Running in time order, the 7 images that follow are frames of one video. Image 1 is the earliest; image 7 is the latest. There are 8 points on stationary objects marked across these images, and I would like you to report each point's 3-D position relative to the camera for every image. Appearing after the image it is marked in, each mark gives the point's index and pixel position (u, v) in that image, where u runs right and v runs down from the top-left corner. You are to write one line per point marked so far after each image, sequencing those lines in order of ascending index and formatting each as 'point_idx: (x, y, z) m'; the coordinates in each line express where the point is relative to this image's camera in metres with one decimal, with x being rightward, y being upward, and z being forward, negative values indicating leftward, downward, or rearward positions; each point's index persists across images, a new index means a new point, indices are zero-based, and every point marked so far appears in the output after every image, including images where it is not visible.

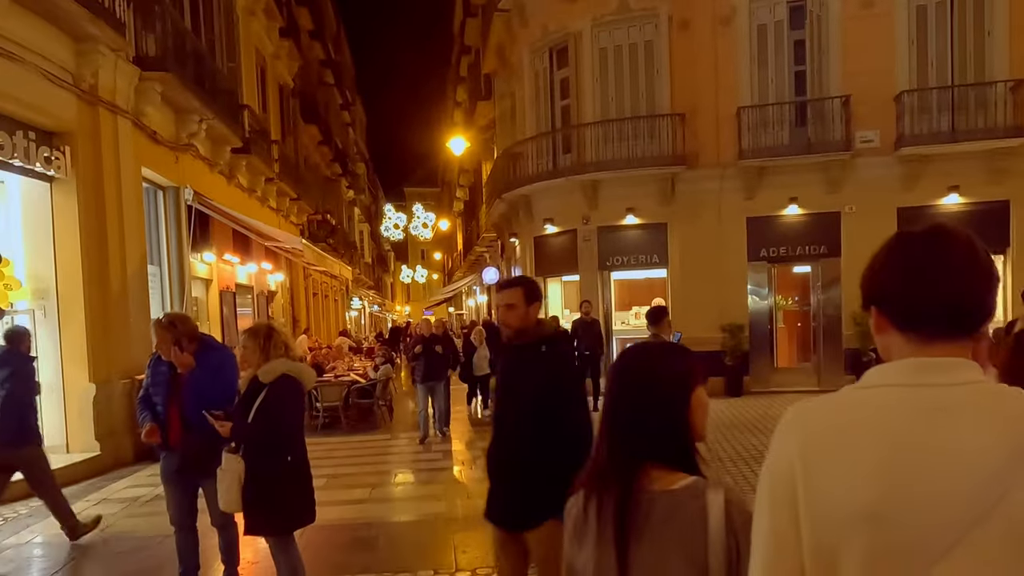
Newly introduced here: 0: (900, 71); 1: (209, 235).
0: (+8.5, +4.7, +15.6) m
1: (-6.7, +1.2, +15.8) m
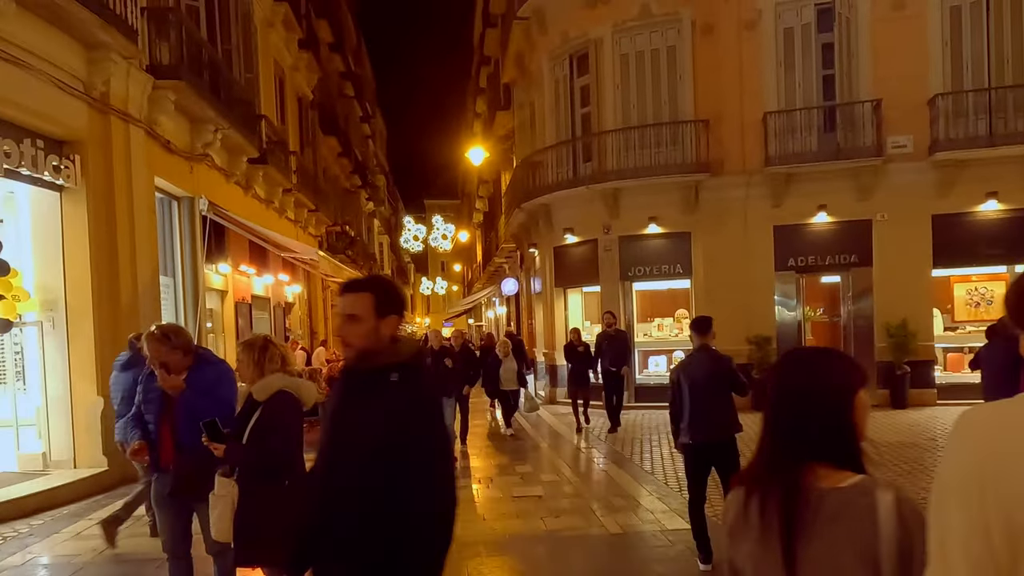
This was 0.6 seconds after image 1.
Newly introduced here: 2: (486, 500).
0: (+8.9, +4.5, +15.1) m
1: (-6.3, +0.9, +15.6) m
2: (-0.3, -2.6, +9.0) m
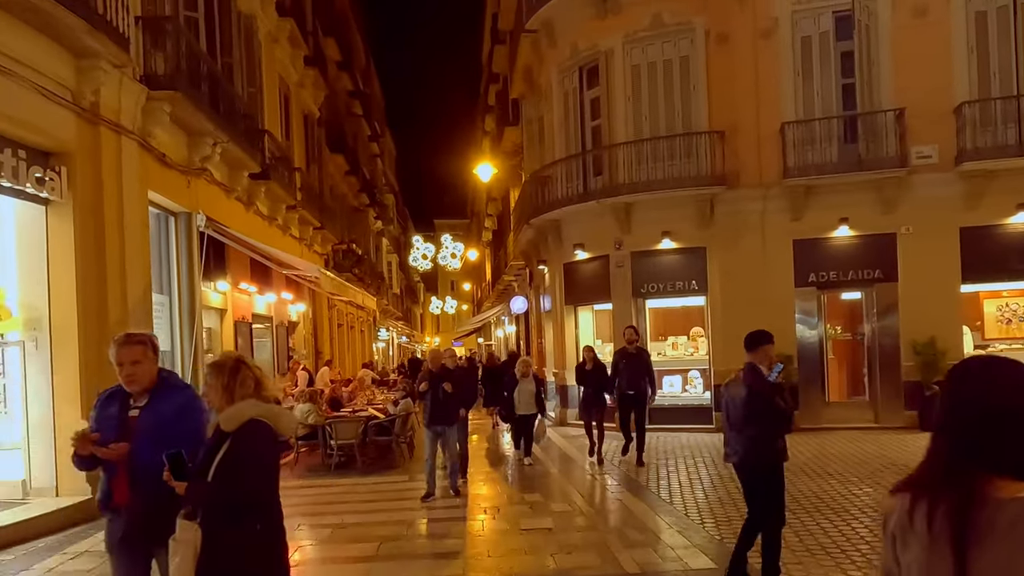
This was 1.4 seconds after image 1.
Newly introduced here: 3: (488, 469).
0: (+9.0, +4.2, +14.5) m
1: (-6.1, +0.5, +15.2) m
2: (-0.2, -2.8, +8.3) m
3: (-0.4, -3.2, +12.6) m
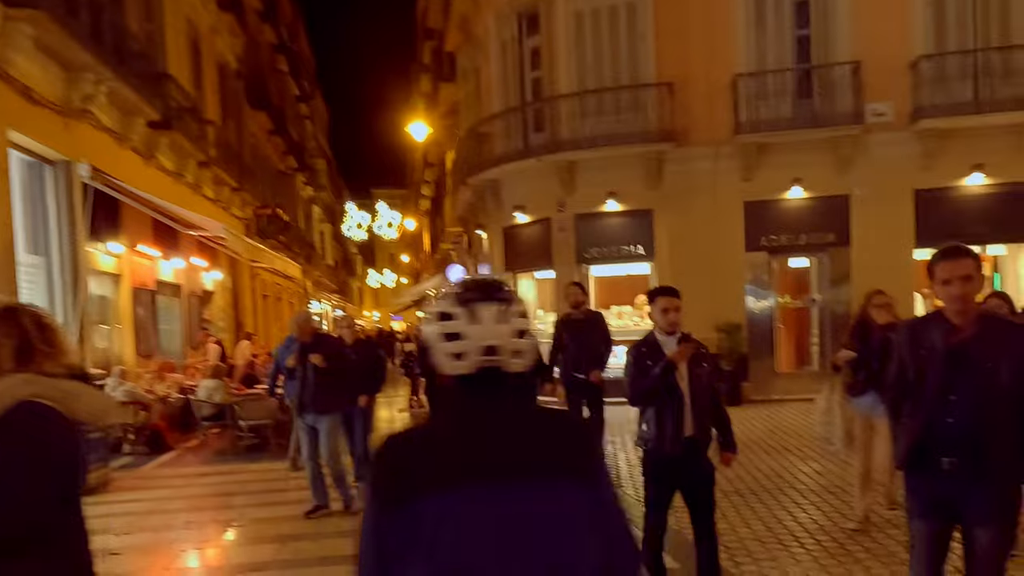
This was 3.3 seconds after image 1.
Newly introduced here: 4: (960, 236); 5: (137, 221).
0: (+7.8, +4.9, +13.8) m
1: (-7.4, +1.2, +13.4) m
2: (-1.0, -2.4, +7.1) m
3: (-1.5, -2.6, +11.4) m
4: (+8.8, +1.0, +14.1) m
5: (-7.6, +1.3, +14.3) m
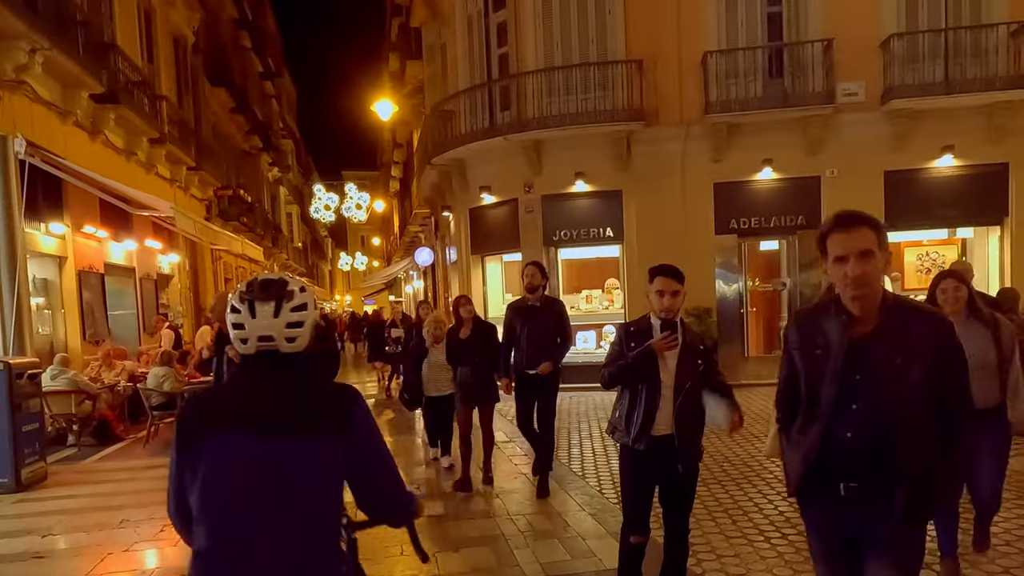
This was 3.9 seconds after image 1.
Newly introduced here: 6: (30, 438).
0: (+7.1, +5.2, +13.6) m
1: (-8.0, +1.5, +12.7) m
2: (-1.4, -2.2, +6.8) m
3: (-2.1, -2.4, +11.0) m
4: (+8.1, +1.4, +14.0) m
5: (-8.2, +1.7, +13.6) m
6: (-5.8, -1.8, +8.7) m
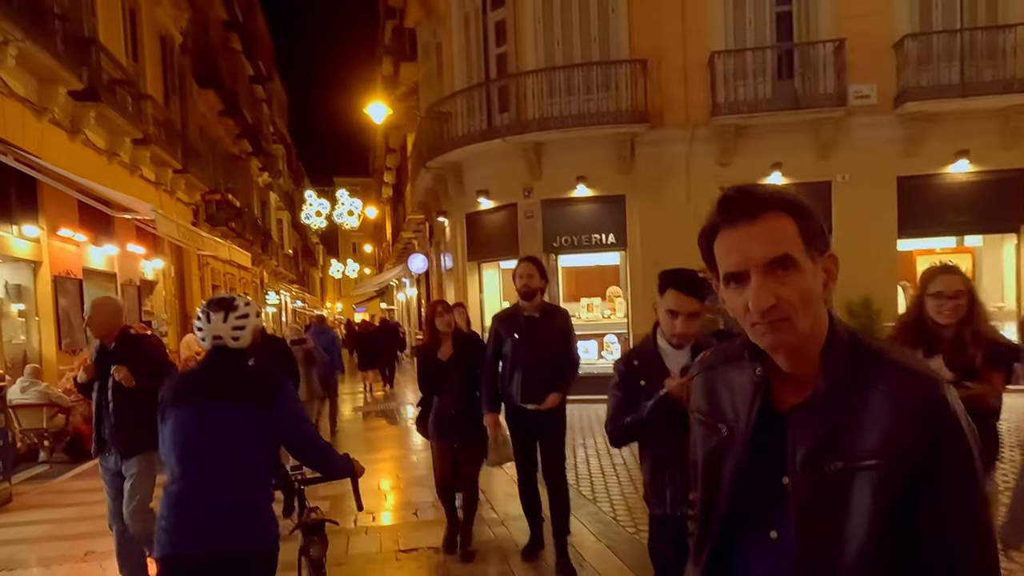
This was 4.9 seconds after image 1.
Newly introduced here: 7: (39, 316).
0: (+7.1, +5.0, +13.1) m
1: (-8.0, +1.4, +12.0) m
2: (-1.3, -2.3, +6.1) m
3: (-2.1, -2.5, +10.4) m
4: (+8.1, +1.2, +13.5) m
5: (-8.2, +1.6, +13.0) m
6: (-5.8, -1.9, +8.0) m
7: (-8.1, -0.5, +12.3) m
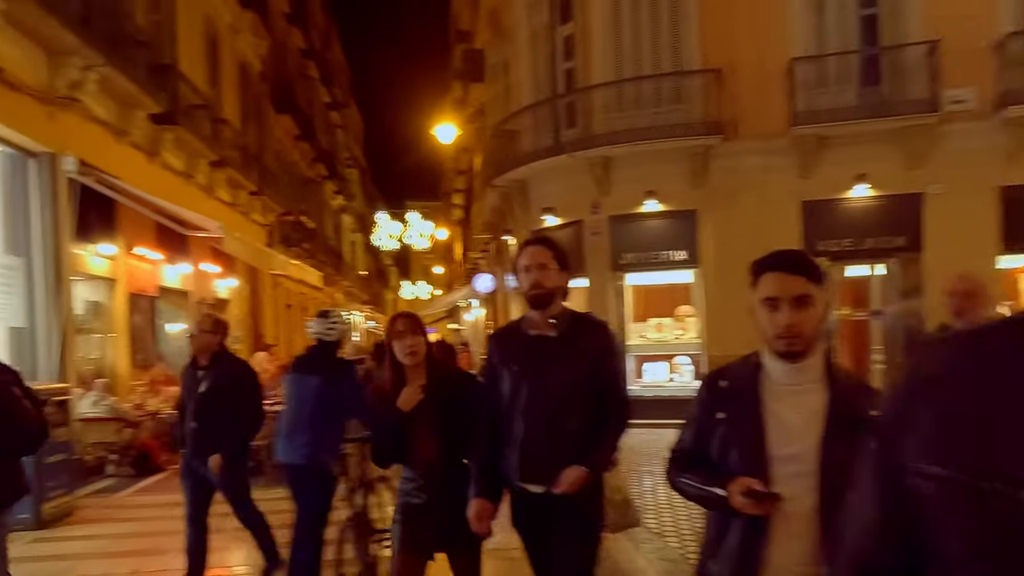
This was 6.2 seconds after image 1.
0: (+8.3, +4.7, +12.1) m
1: (-6.9, +1.1, +12.4) m
2: (-0.8, -2.4, +5.7) m
3: (-1.2, -2.7, +10.1) m
4: (+9.3, +0.8, +12.2) m
5: (-7.0, +1.2, +13.4) m
6: (-5.1, -2.0, +8.1) m
7: (-7.0, -0.8, +12.6) m
